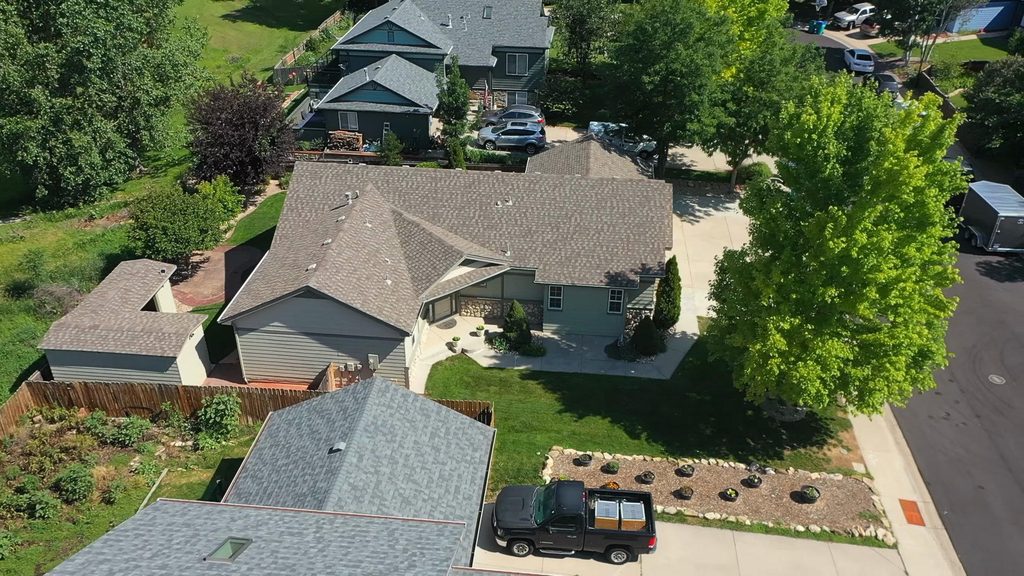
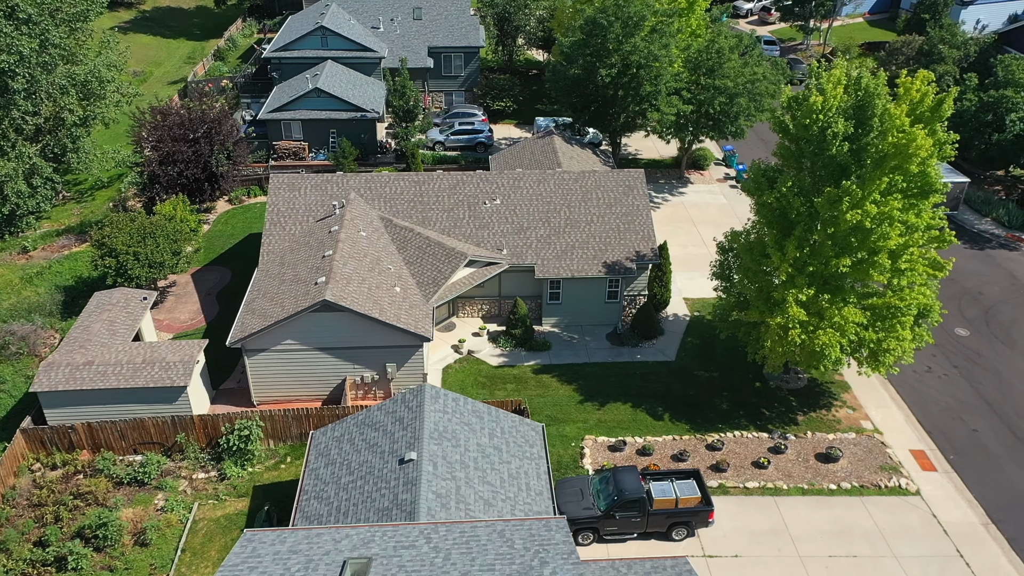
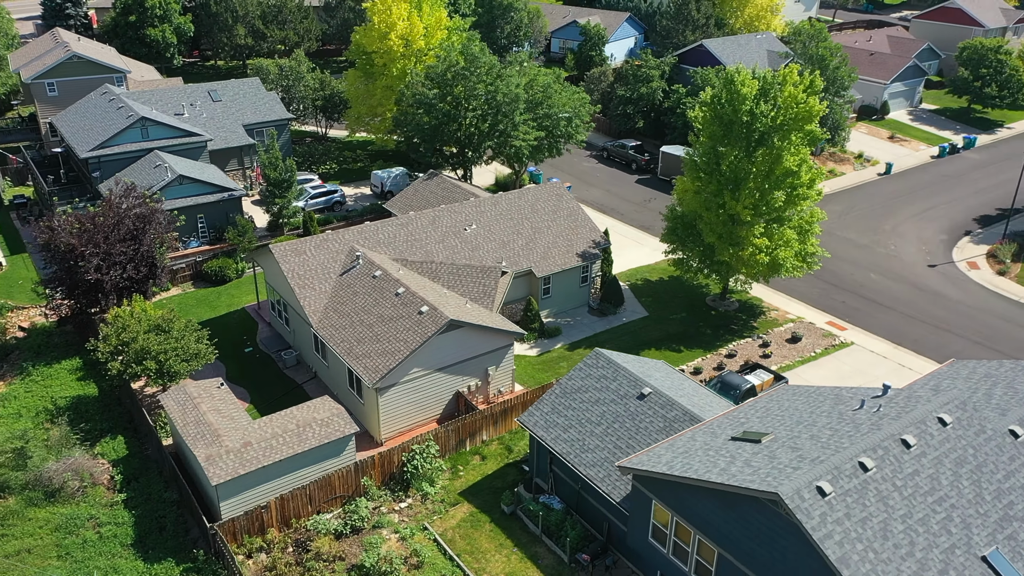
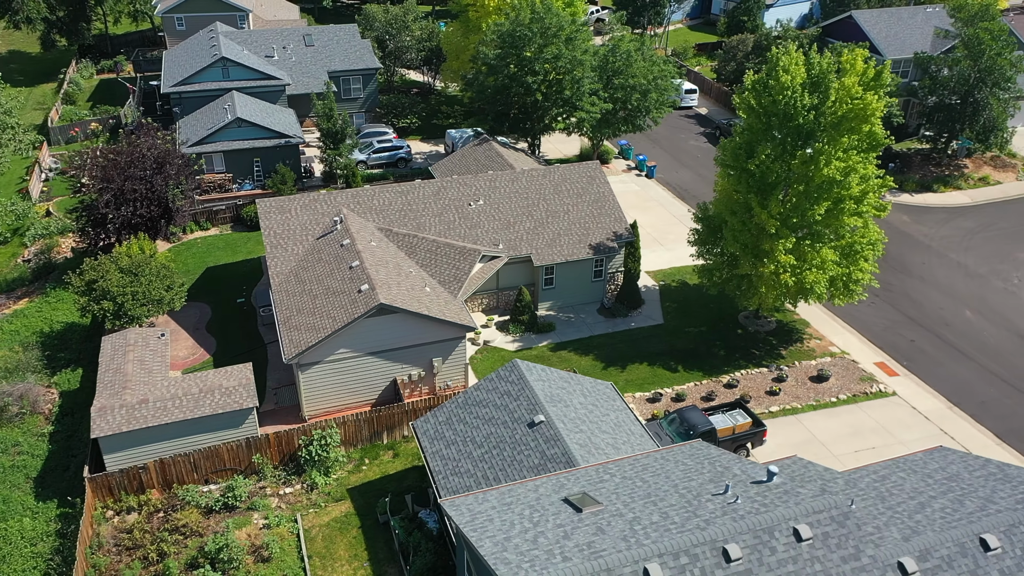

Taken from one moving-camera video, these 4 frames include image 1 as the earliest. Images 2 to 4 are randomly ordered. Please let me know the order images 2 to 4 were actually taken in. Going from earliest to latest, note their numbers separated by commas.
2, 4, 3
